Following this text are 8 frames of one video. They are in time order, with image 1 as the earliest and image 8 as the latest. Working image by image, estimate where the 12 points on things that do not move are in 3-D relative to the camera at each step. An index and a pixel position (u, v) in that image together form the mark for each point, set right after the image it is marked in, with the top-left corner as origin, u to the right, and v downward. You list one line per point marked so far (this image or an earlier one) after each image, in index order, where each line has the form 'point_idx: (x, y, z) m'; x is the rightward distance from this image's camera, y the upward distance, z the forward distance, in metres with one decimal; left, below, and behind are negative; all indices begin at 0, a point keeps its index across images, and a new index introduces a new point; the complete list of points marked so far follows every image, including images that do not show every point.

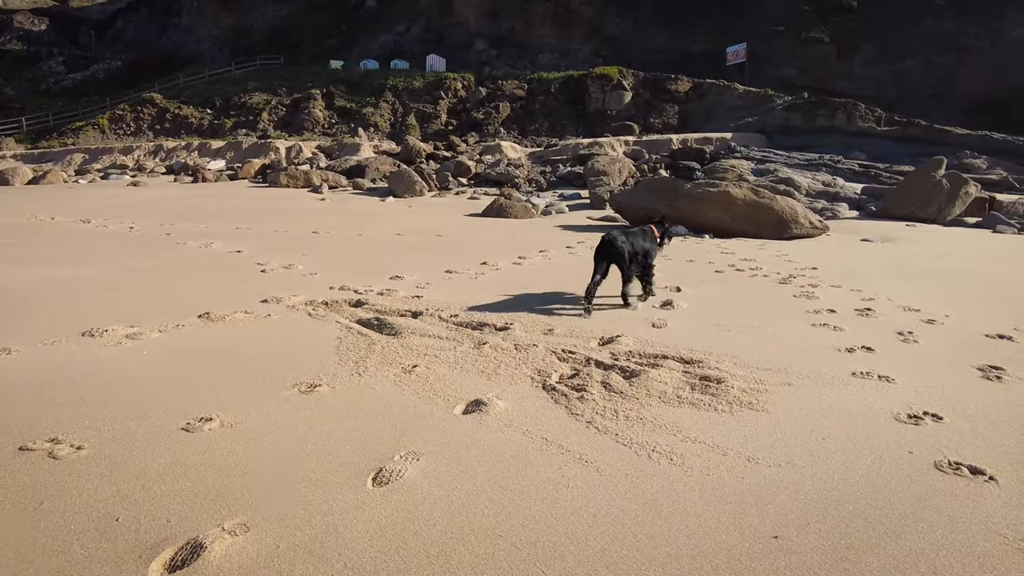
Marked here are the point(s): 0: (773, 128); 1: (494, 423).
0: (+6.6, +4.1, +17.0) m
1: (-0.1, -0.4, +2.1) m
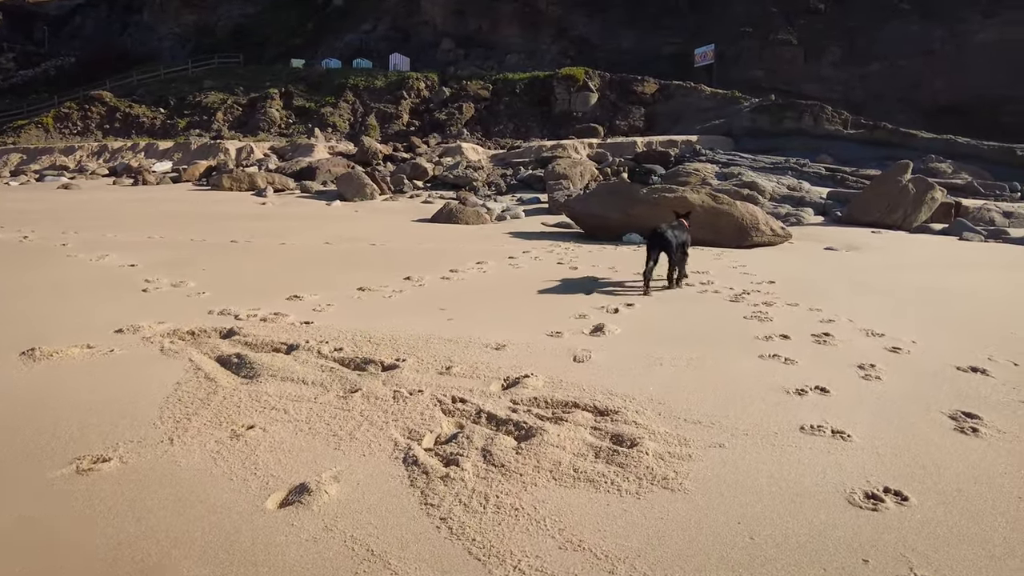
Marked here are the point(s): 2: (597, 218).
0: (+5.7, +3.9, +16.7) m
1: (-0.5, -0.6, +1.6) m
2: (+1.0, +0.8, +7.9) m
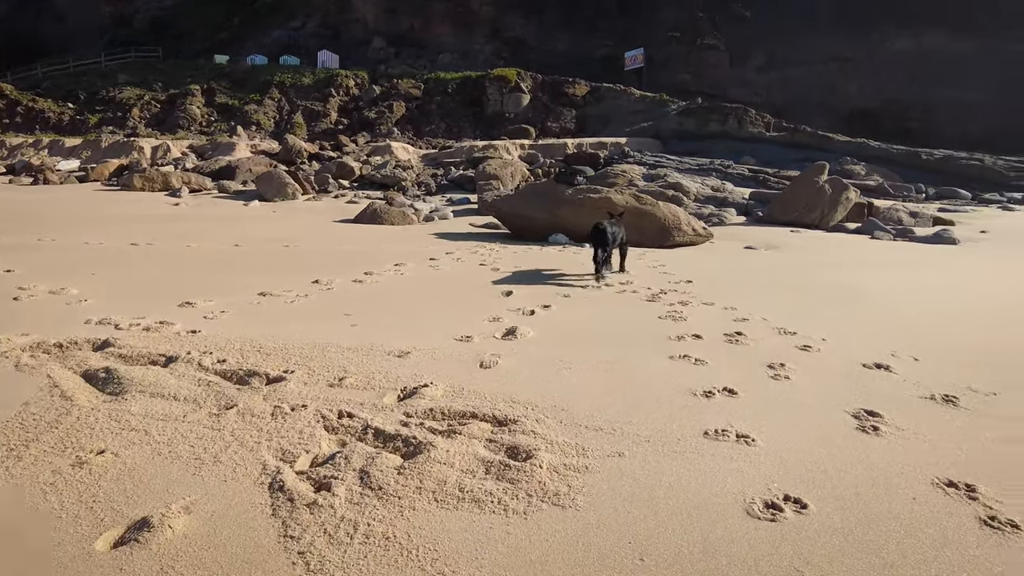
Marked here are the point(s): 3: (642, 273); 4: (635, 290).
0: (+3.9, +3.9, +17.0) m
1: (-0.8, -0.6, +1.4) m
2: (+0.1, +0.8, +7.8) m
3: (+1.1, +0.1, +5.5) m
4: (+0.9, 0.0, +4.7) m
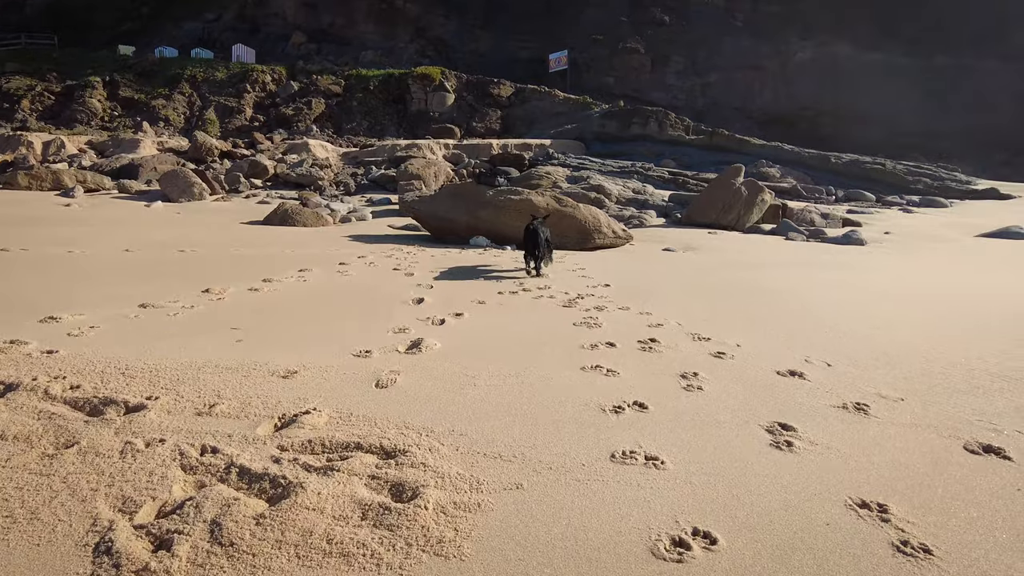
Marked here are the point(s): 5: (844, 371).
0: (+2.0, +3.9, +17.1) m
1: (-1.0, -0.6, +1.1) m
2: (-0.8, +0.8, +7.6) m
3: (+0.4, +0.1, +5.4) m
4: (+0.3, -0.1, +4.6) m
5: (+1.5, -0.4, +3.0) m
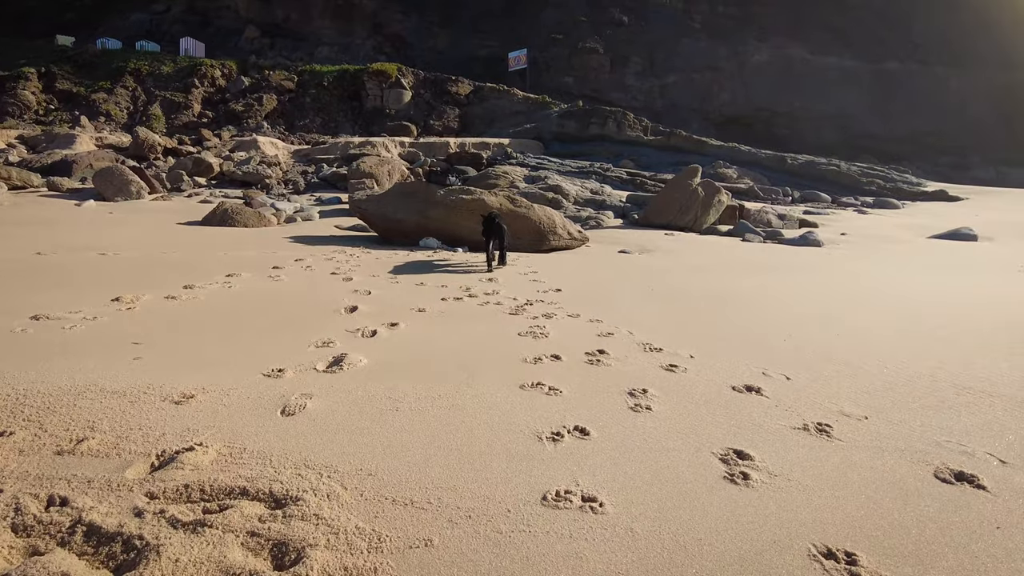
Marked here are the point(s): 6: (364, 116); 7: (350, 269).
0: (+1.0, +3.9, +16.9) m
1: (-1.1, -0.7, +0.7) m
2: (-1.3, +0.7, +7.2) m
3: (0.0, +0.1, +5.1) m
4: (-0.1, -0.1, +4.3) m
5: (+1.2, -0.4, +2.8) m
6: (-4.3, +5.0, +19.5) m
7: (-1.3, +0.1, +5.3) m
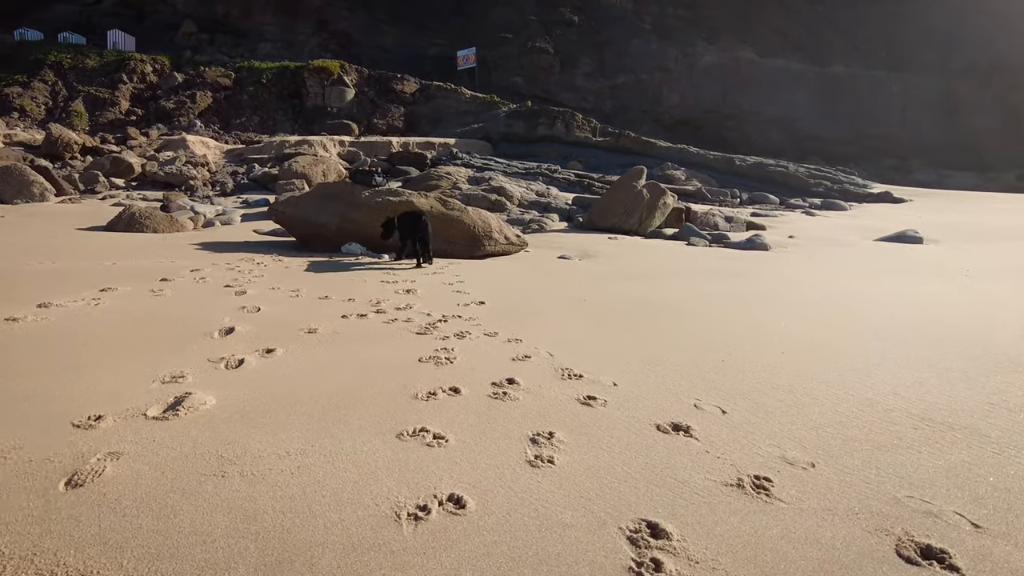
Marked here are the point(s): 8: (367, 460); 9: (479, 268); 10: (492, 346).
0: (-0.4, +3.8, +16.4) m
1: (-1.4, -0.7, +0.1) m
2: (-2.0, +0.6, +6.6) m
3: (-0.6, 0.0, +4.6) m
4: (-0.6, -0.2, +3.8) m
5: (+0.8, -0.5, +2.4) m
6: (-5.8, +4.9, +18.7) m
7: (-1.9, 0.0, +4.7) m
8: (-0.4, -0.5, +1.9) m
9: (-0.3, +0.2, +5.9) m
10: (-0.1, -0.3, +3.2) m
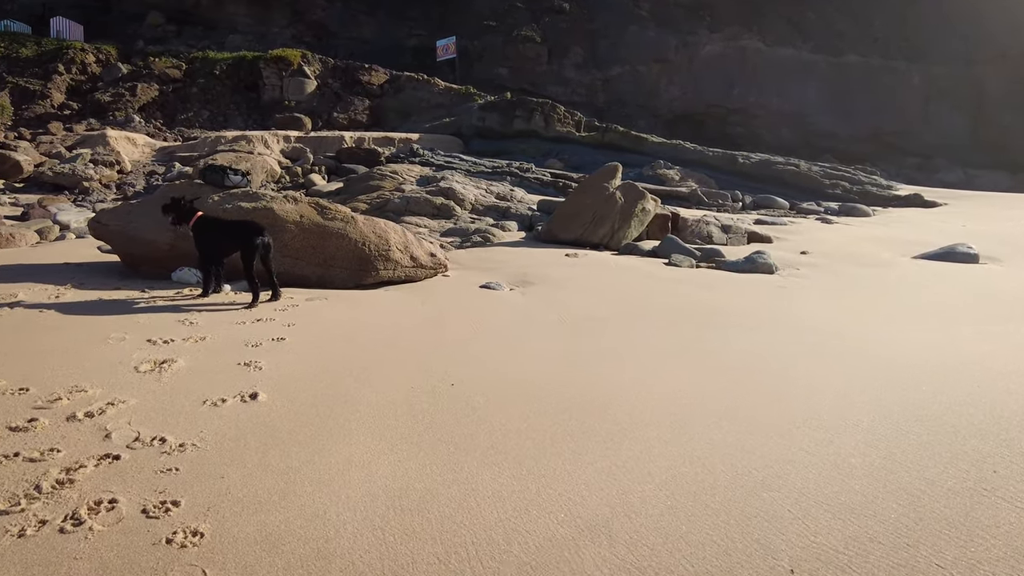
0: (-0.9, +3.5, +14.5) m
1: (-2.2, -1.0, -1.7) m
2: (-2.7, +0.3, +4.8) m
3: (-1.3, -0.3, +2.7) m
4: (-1.3, -0.5, +1.9) m
5: (+0.1, -0.8, +0.5) m
6: (-6.3, +4.5, +16.9) m
7: (-2.6, -0.2, +2.9) m
8: (-1.2, -0.8, +0.1) m
9: (-1.0, -0.1, +4.0) m
10: (-0.9, -0.6, +1.4) m
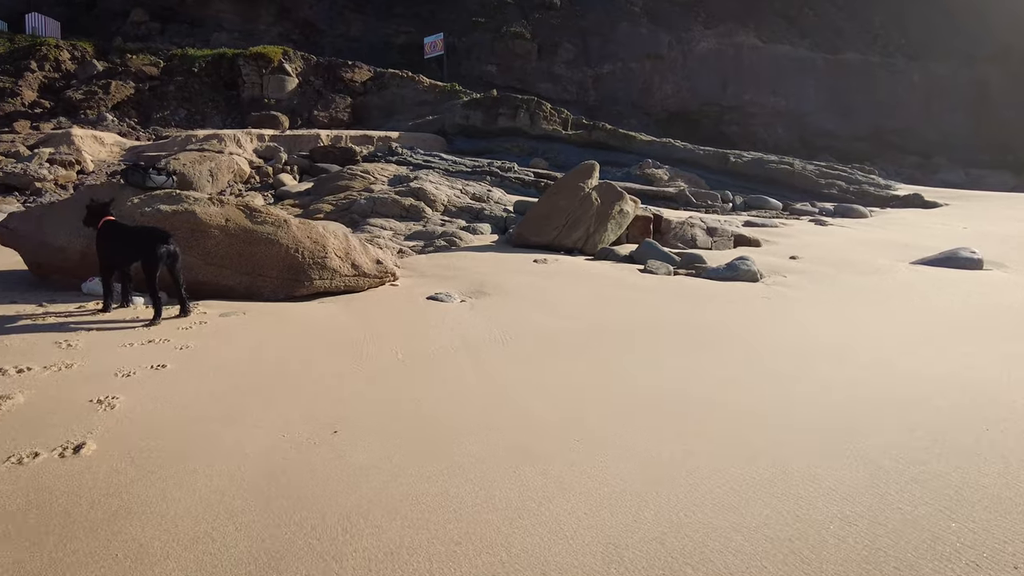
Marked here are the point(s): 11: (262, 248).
0: (-1.2, +3.4, +14.0) m
1: (-2.5, -1.1, -2.2) m
2: (-3.0, +0.2, +4.3) m
3: (-1.6, -0.4, +2.2) m
4: (-1.6, -0.5, +1.4) m
5: (-0.2, -0.8, 0.0) m
6: (-6.7, +4.5, +16.5) m
7: (-2.9, -0.3, +2.4) m
8: (-1.5, -0.9, -0.4) m
9: (-1.3, -0.2, +3.5) m
10: (-1.2, -0.7, +0.9) m
11: (-1.6, +0.2, +4.2) m
